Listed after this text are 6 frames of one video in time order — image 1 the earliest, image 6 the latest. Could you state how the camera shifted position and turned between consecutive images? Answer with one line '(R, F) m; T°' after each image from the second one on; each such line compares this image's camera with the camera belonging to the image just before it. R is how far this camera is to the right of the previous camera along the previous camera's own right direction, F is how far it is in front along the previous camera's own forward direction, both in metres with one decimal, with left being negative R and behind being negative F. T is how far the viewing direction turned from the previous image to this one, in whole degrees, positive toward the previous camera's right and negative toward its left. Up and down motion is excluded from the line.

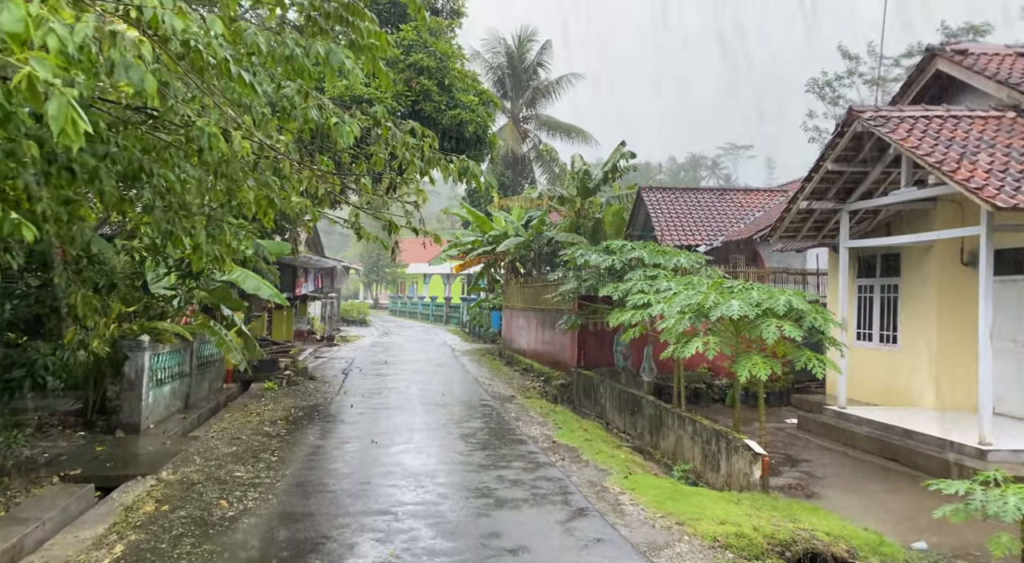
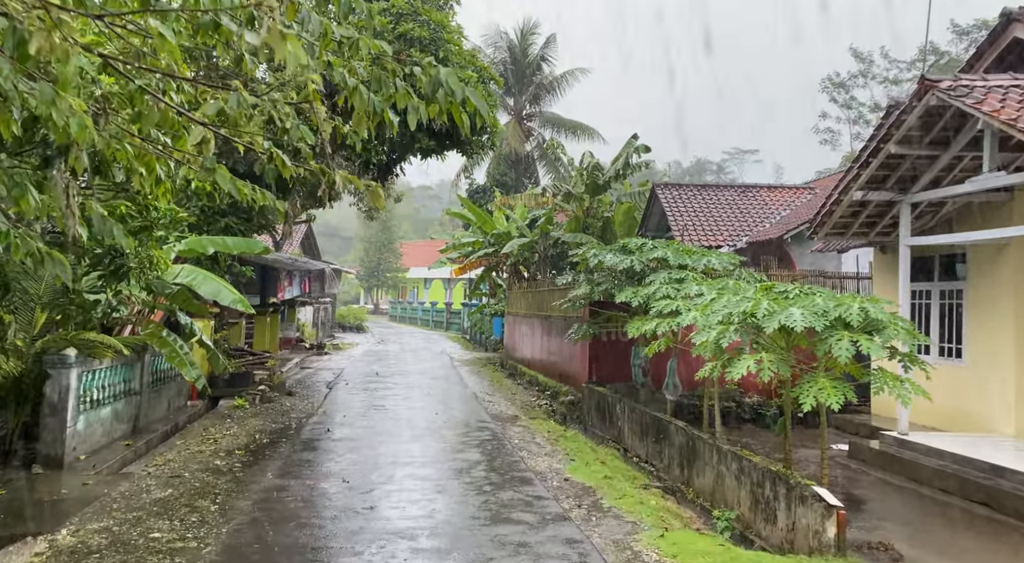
(0.0, +1.3) m; 0°
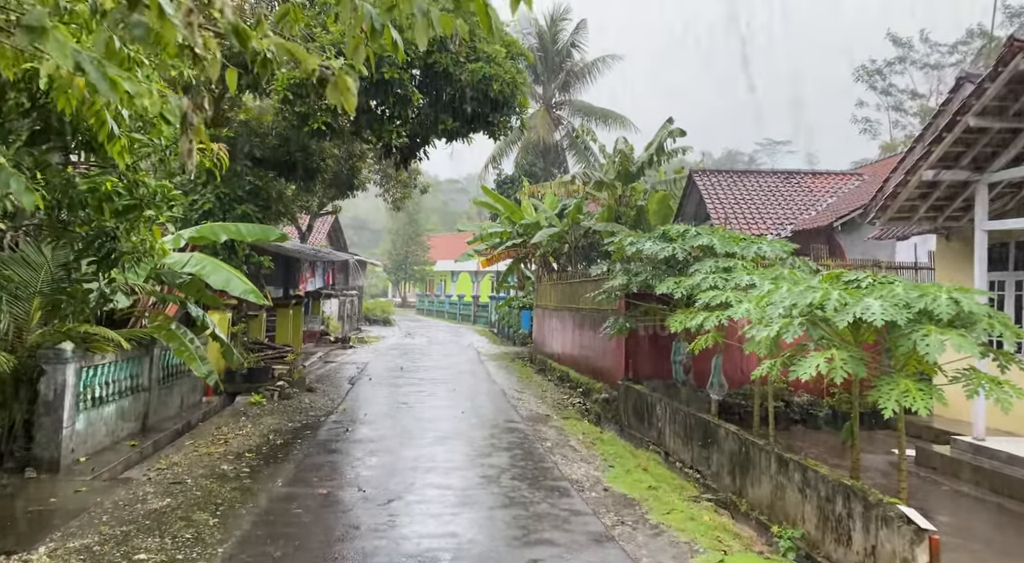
(0.0, +0.6) m; -2°
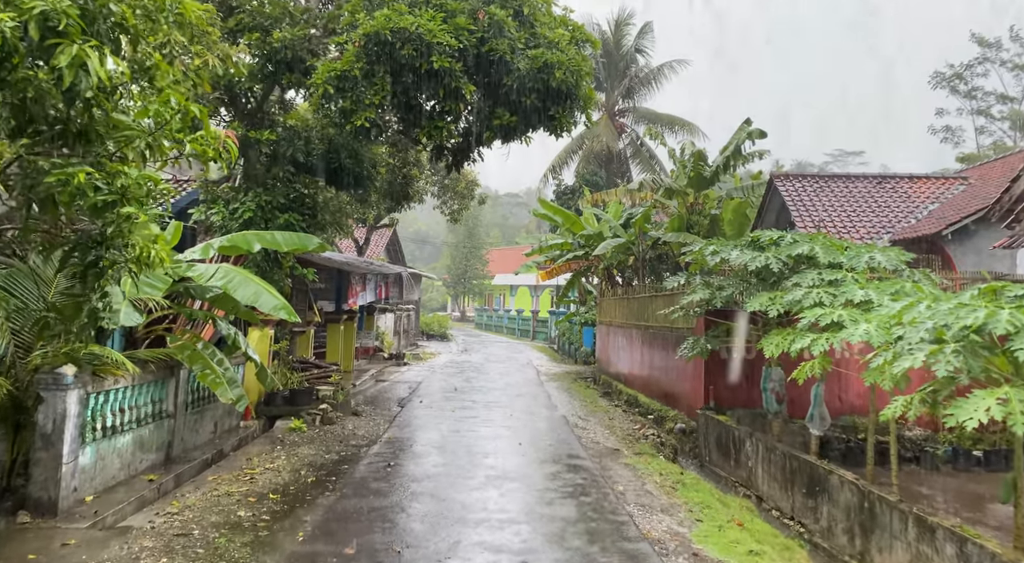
(0.0, +1.0) m; -5°
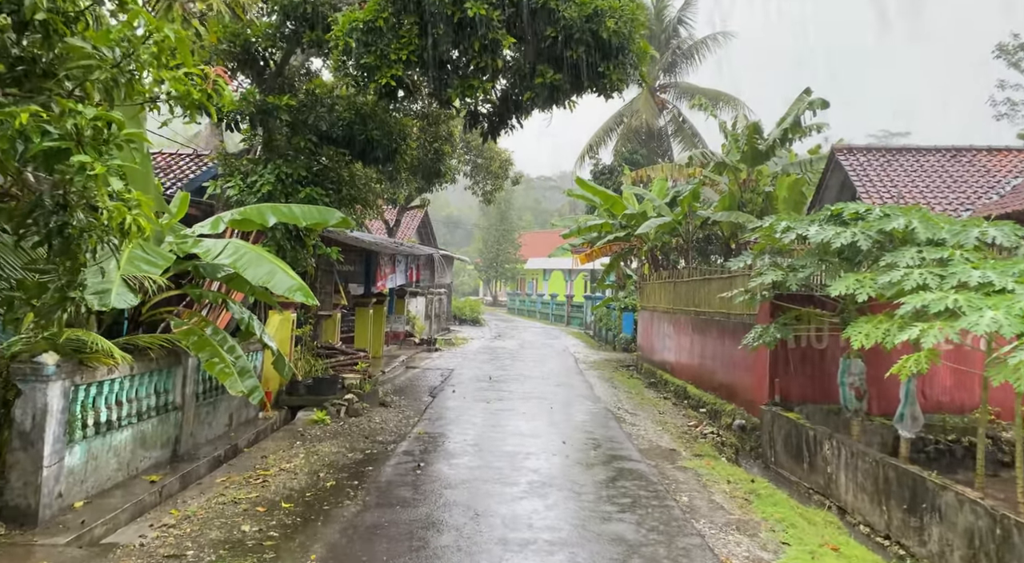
(-0.1, +0.8) m; -3°
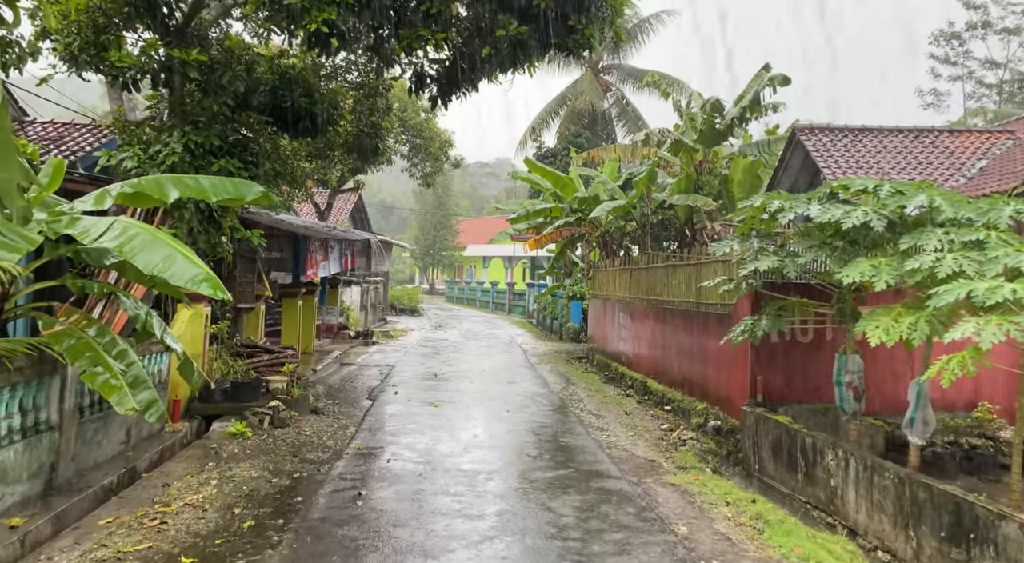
(-0.2, +1.0) m; +5°
